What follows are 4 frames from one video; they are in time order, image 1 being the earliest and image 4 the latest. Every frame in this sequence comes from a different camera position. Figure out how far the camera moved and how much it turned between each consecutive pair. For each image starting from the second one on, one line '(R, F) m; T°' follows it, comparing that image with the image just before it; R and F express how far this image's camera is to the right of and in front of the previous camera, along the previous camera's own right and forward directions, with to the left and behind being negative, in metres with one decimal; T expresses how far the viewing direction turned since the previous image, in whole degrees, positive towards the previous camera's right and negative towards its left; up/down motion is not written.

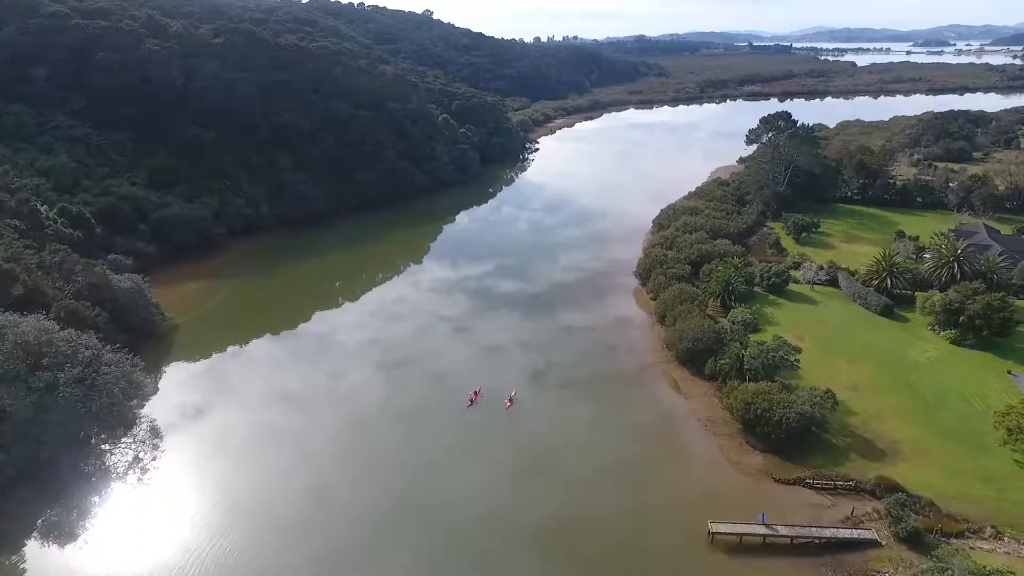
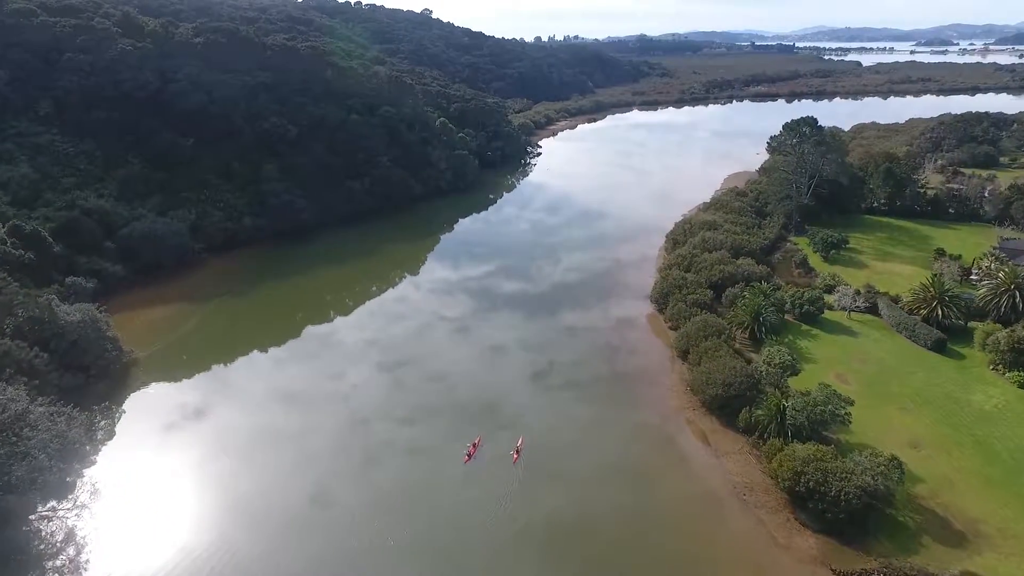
(-0.1, +4.0) m; 0°
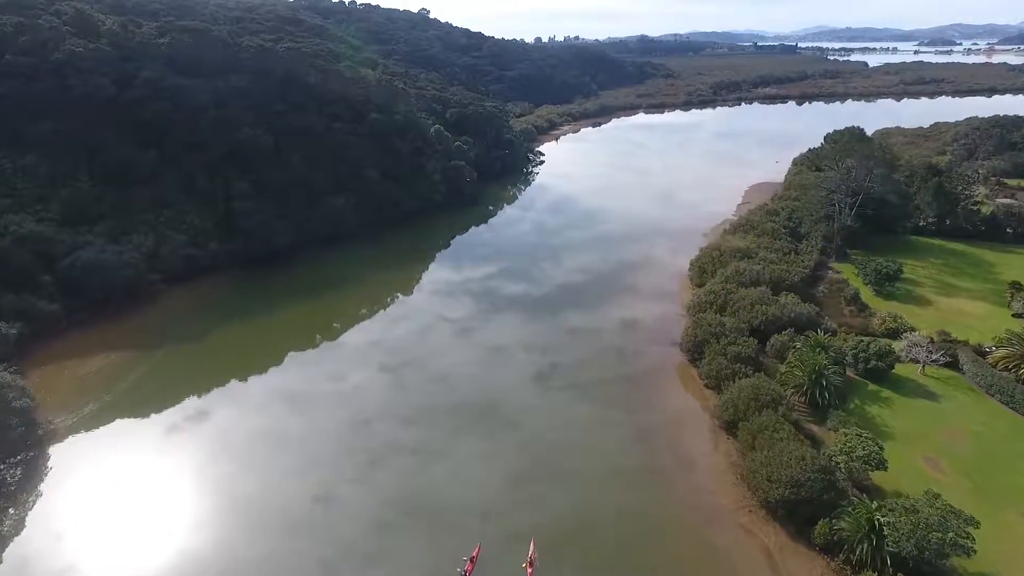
(-0.2, +6.0) m; 0°
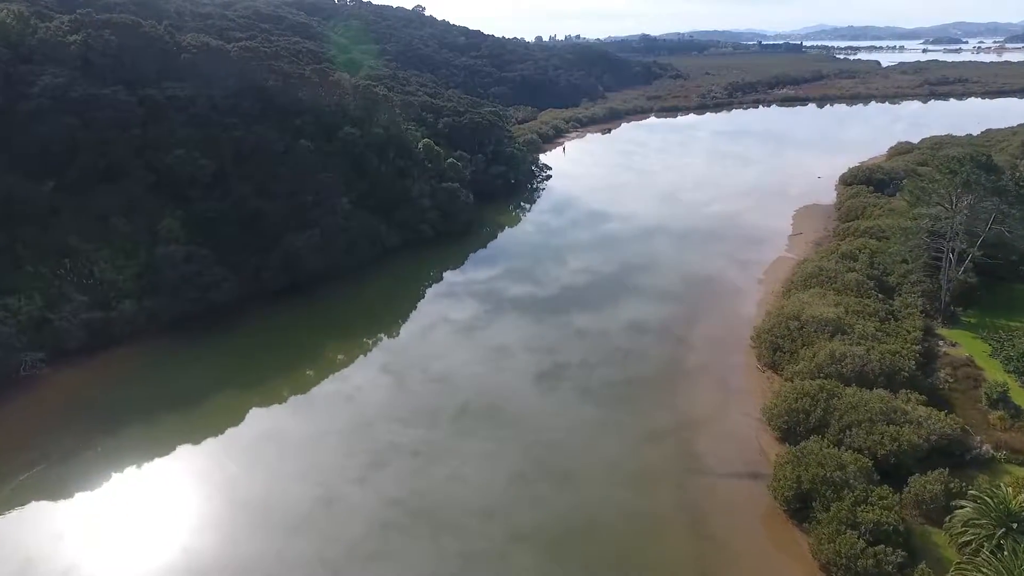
(-0.3, +10.4) m; 0°
